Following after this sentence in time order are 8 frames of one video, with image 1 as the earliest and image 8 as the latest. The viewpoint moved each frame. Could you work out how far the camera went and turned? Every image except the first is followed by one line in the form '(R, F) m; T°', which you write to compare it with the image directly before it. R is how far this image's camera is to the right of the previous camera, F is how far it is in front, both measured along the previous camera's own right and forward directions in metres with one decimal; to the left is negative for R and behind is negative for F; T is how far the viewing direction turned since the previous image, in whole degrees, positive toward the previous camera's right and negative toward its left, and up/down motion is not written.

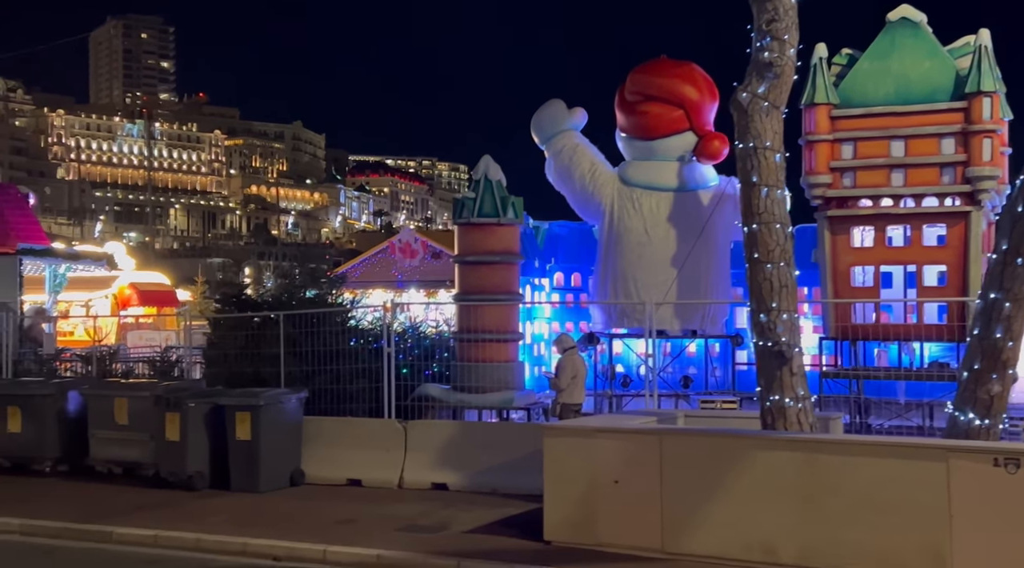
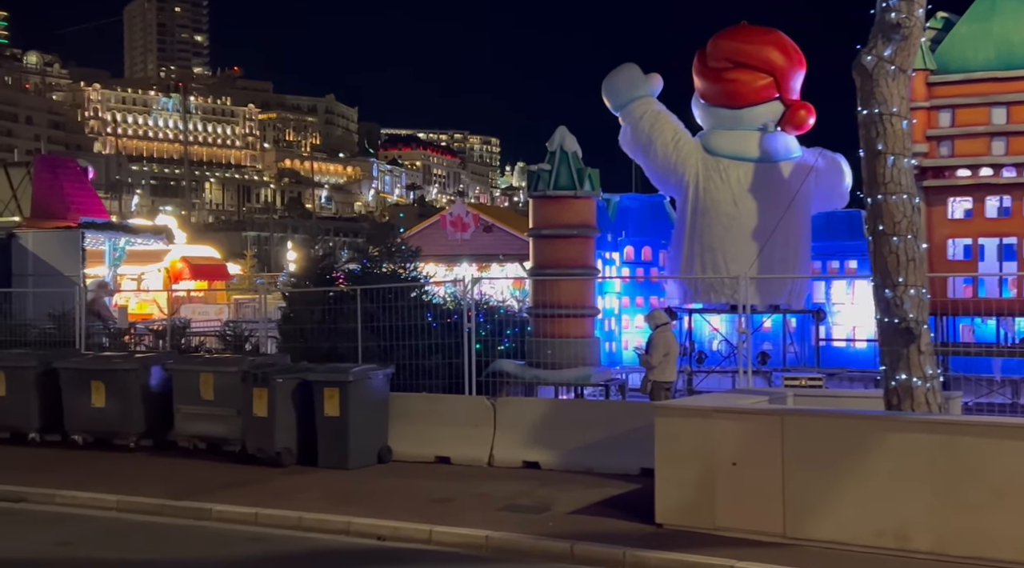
(-0.4, +0.3) m; -2°
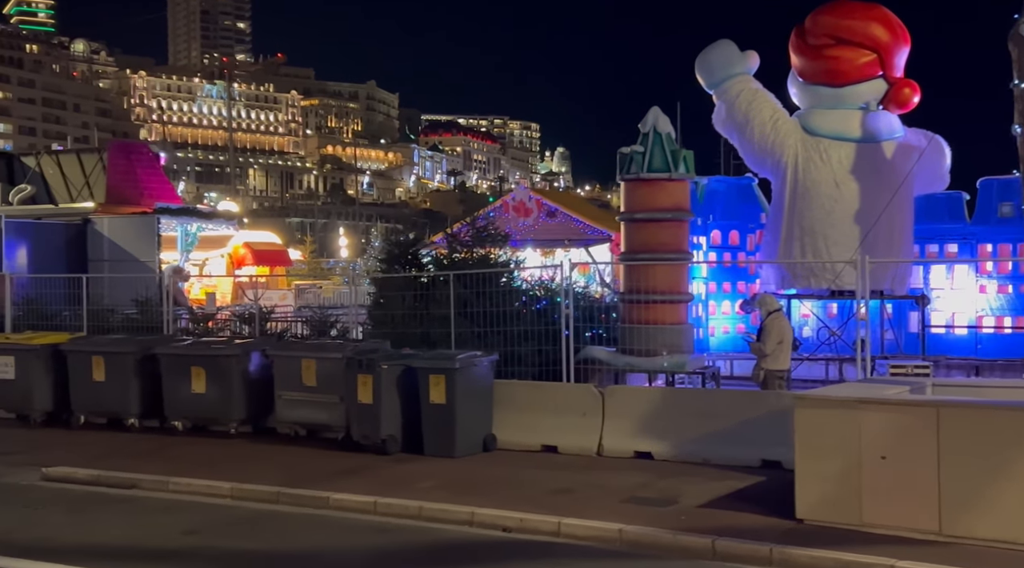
(-0.5, +0.3) m; -3°
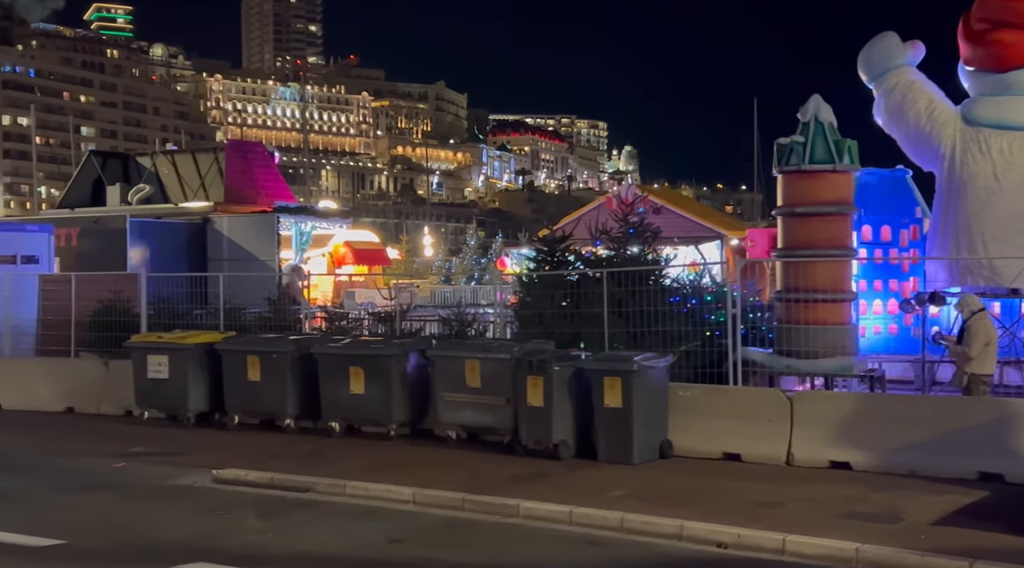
(-0.8, +0.5) m; -4°
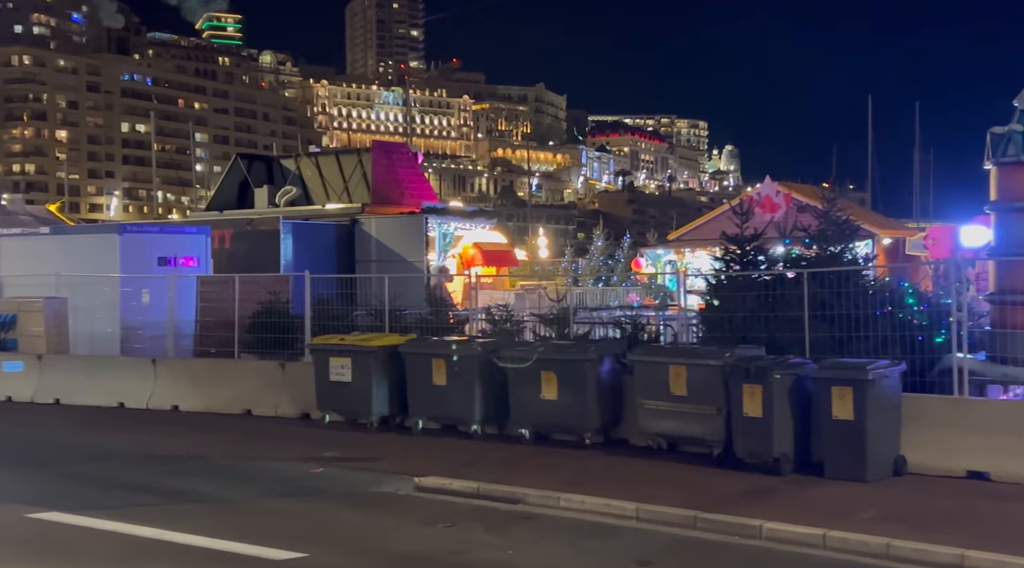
(-0.8, +0.6) m; -6°
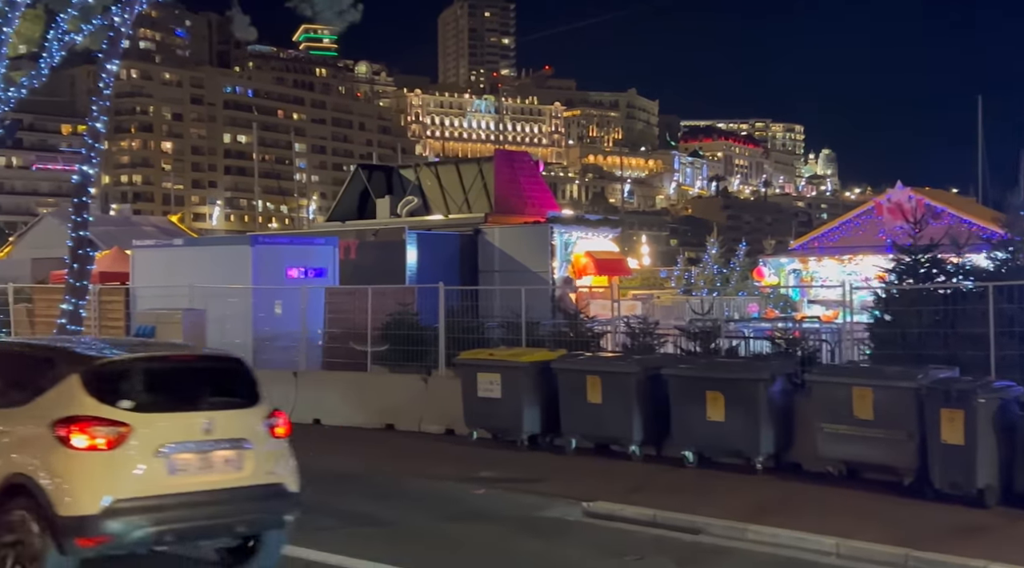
(-0.6, +0.5) m; -5°
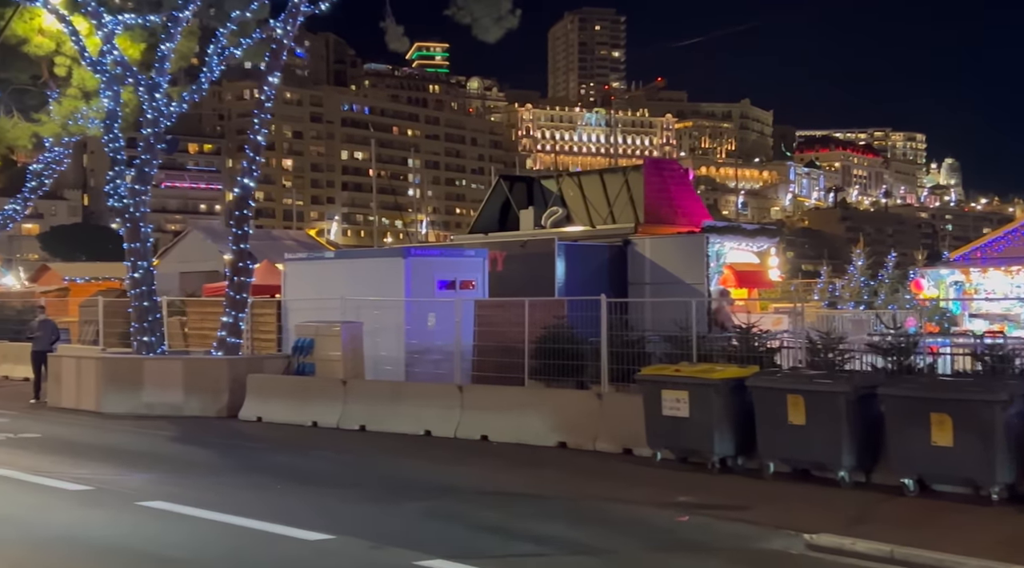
(-0.8, +0.7) m; -6°
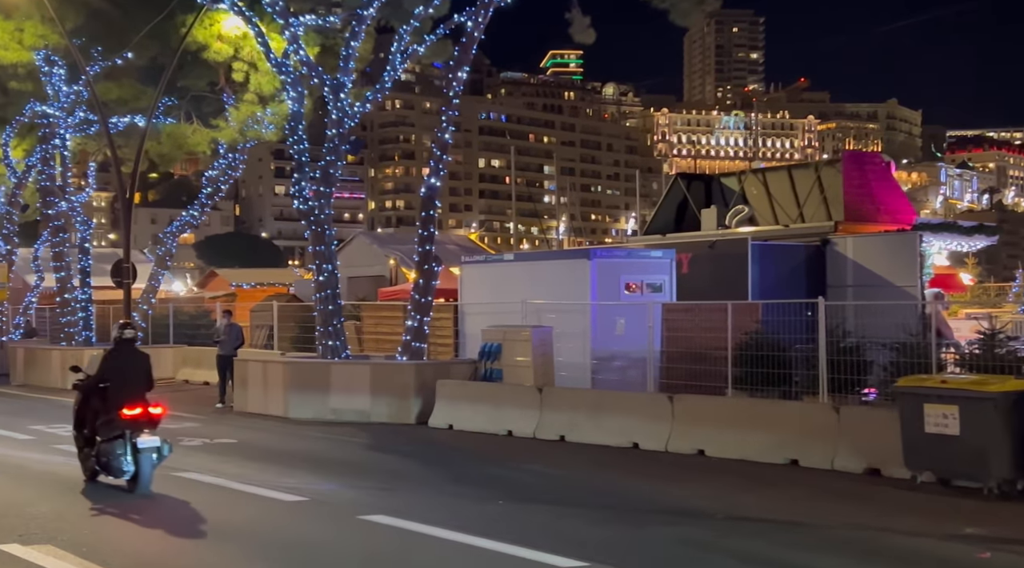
(-1.0, +1.3) m; -7°
